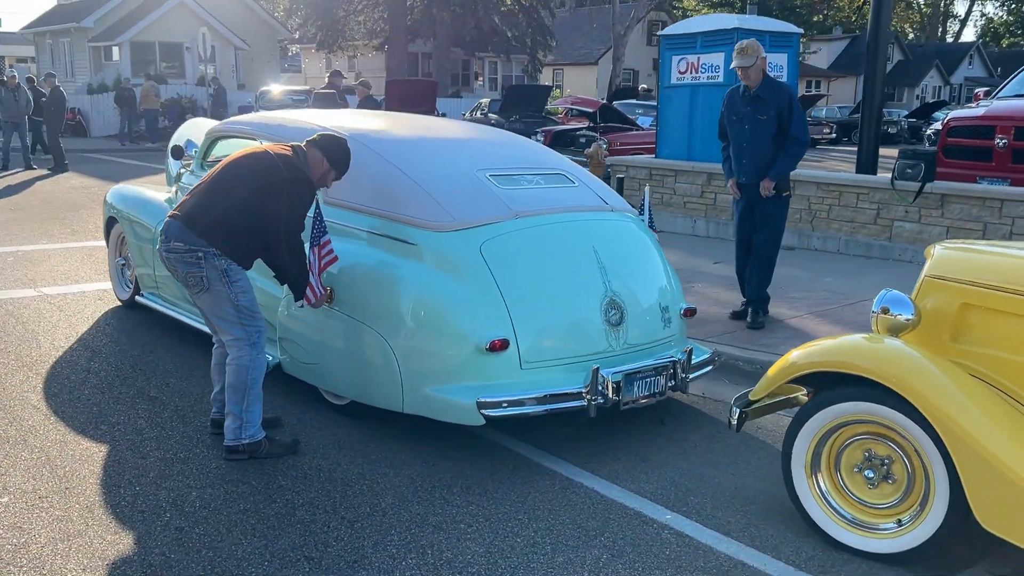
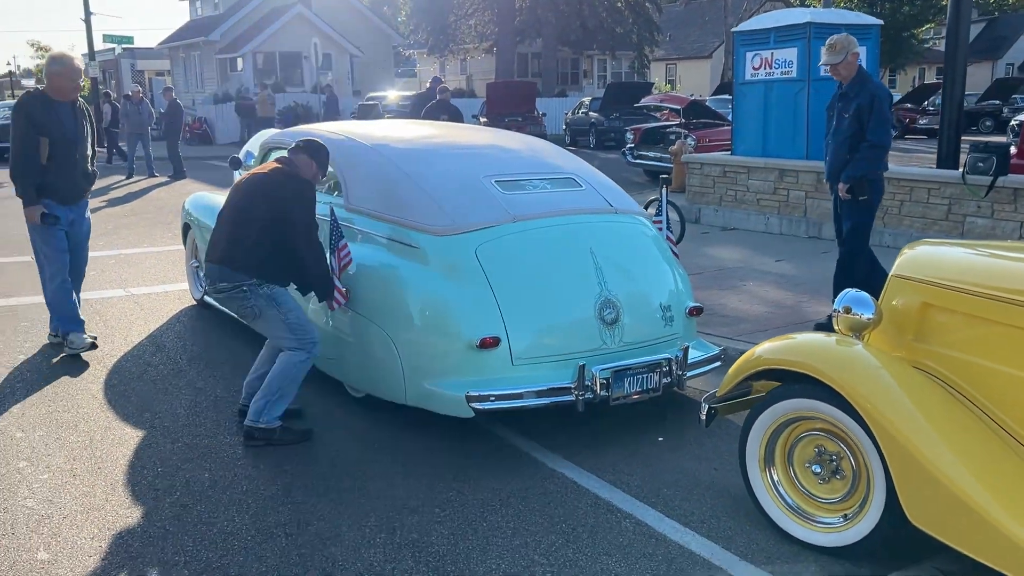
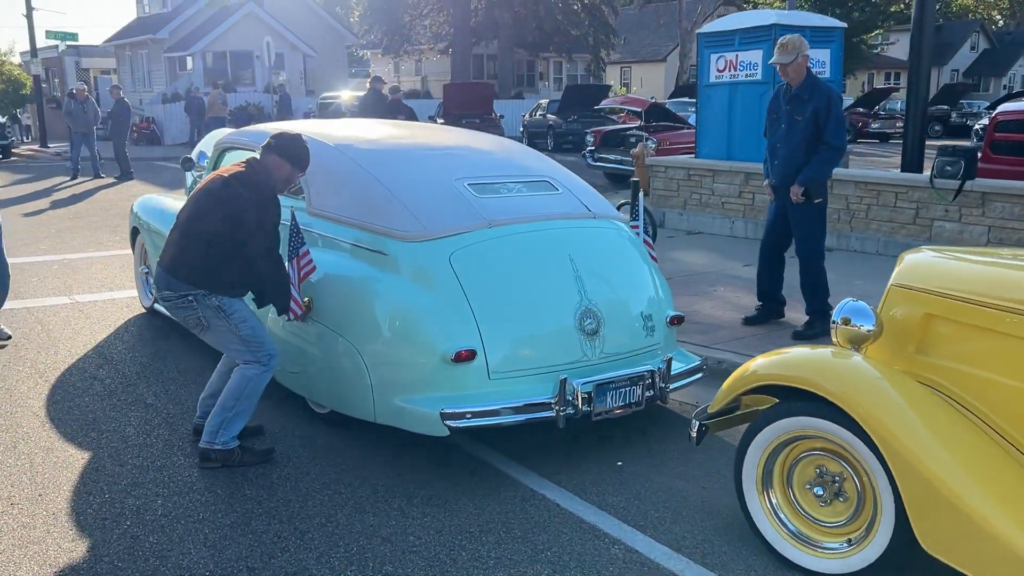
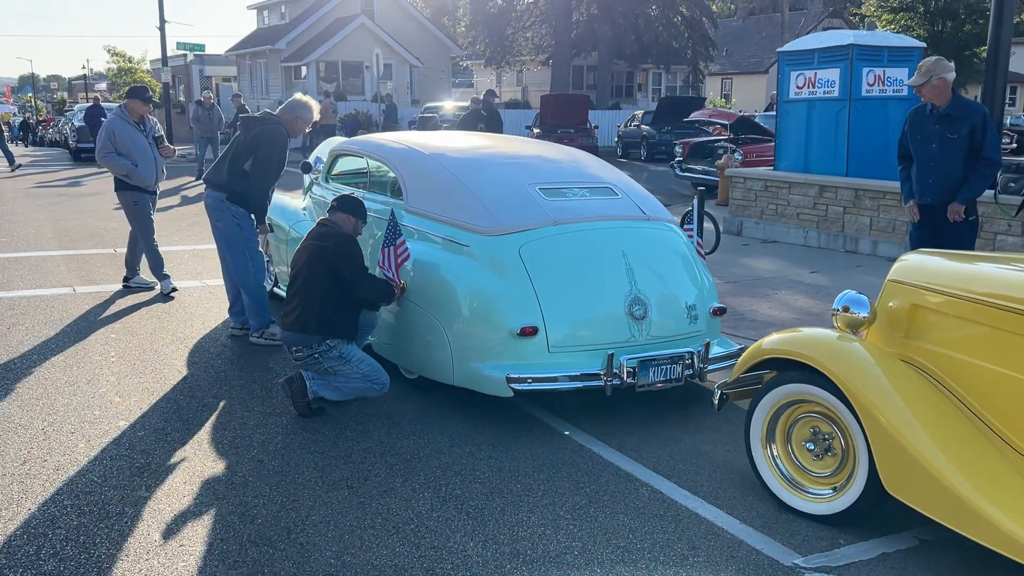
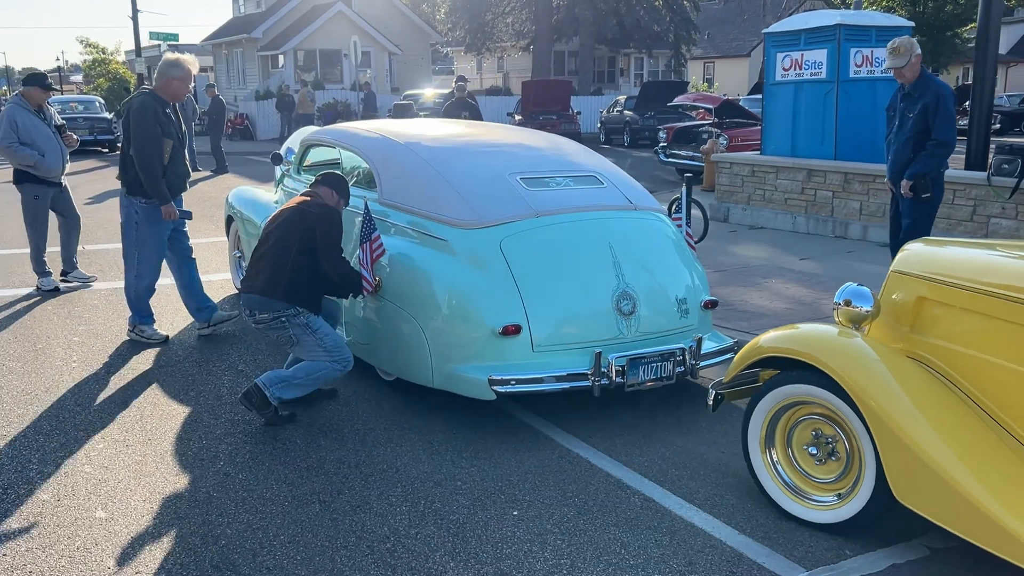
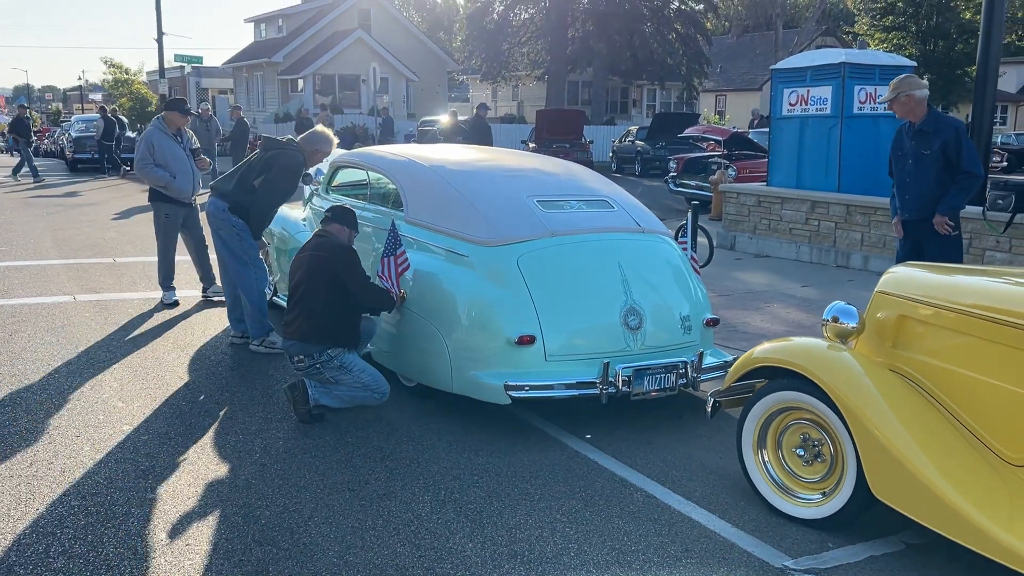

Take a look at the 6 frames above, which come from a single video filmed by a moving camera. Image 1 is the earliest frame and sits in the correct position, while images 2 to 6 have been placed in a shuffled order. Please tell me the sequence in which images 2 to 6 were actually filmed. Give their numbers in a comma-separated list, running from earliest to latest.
3, 2, 5, 4, 6
